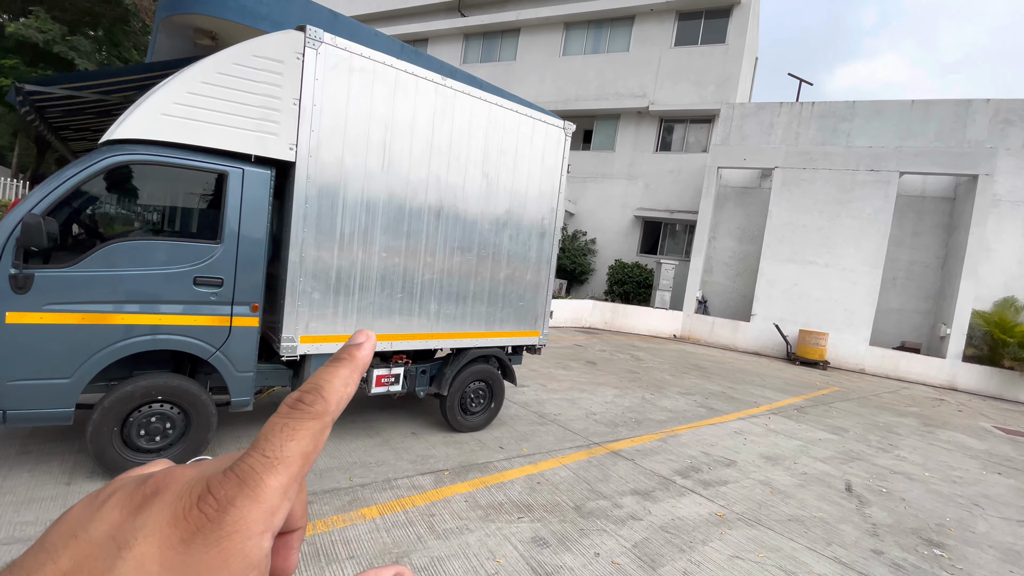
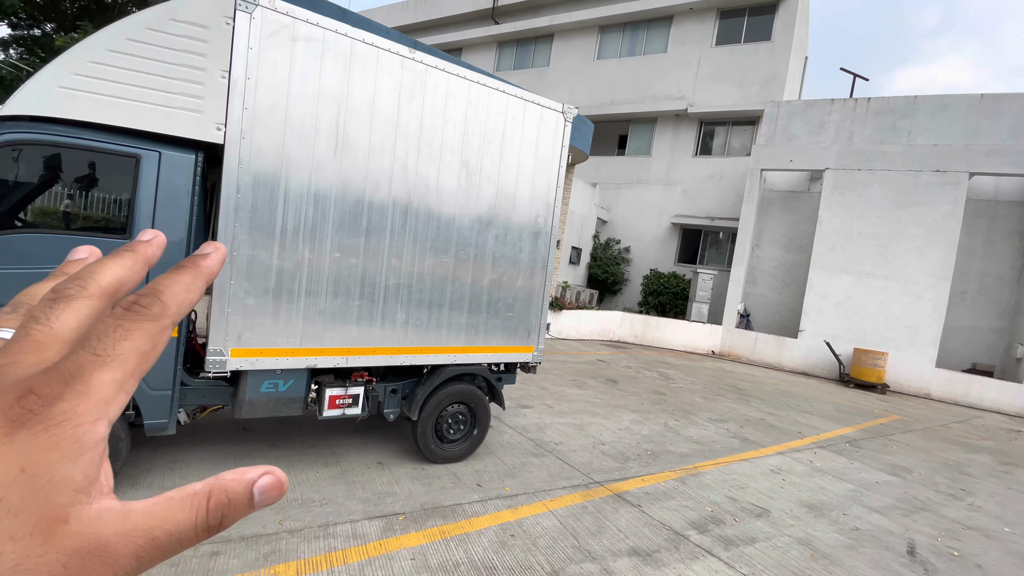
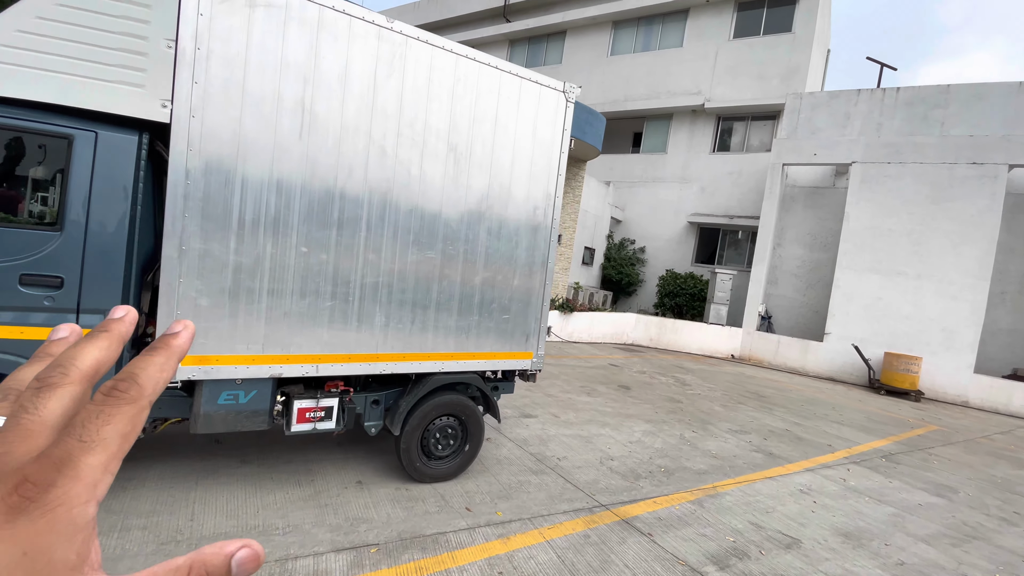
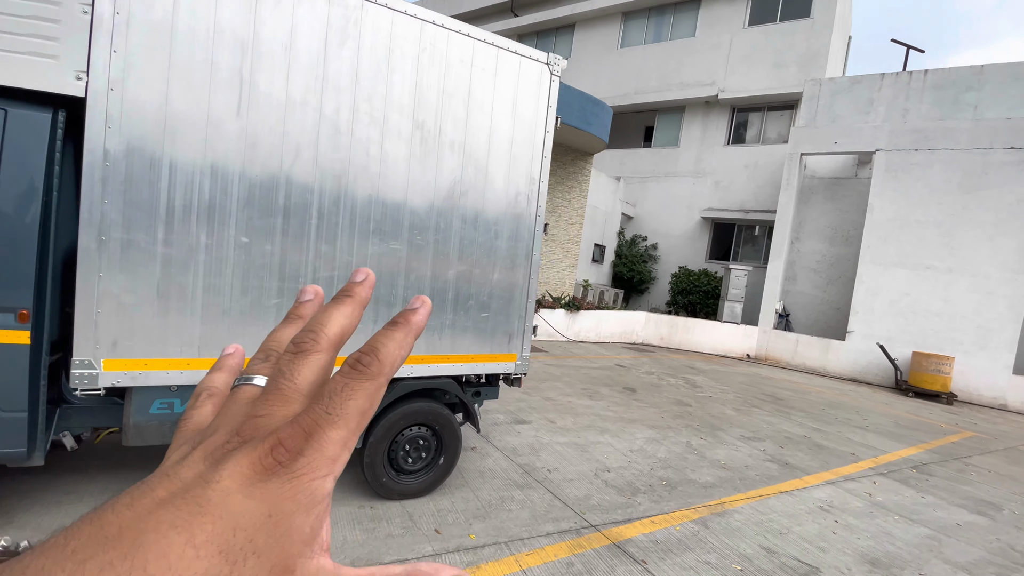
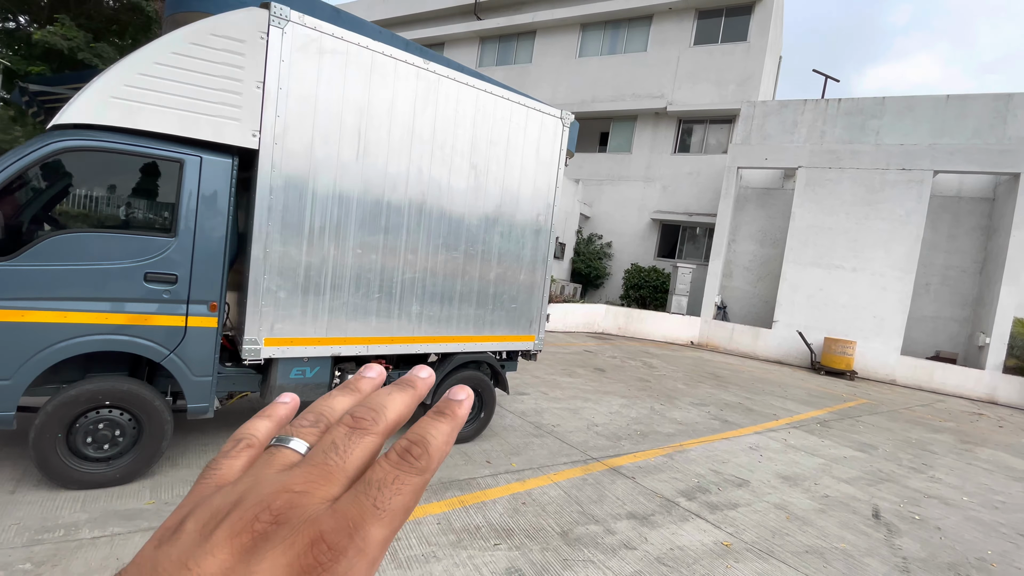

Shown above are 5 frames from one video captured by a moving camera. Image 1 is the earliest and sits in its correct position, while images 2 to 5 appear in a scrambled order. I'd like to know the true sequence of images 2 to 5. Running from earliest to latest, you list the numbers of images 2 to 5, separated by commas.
5, 2, 3, 4
